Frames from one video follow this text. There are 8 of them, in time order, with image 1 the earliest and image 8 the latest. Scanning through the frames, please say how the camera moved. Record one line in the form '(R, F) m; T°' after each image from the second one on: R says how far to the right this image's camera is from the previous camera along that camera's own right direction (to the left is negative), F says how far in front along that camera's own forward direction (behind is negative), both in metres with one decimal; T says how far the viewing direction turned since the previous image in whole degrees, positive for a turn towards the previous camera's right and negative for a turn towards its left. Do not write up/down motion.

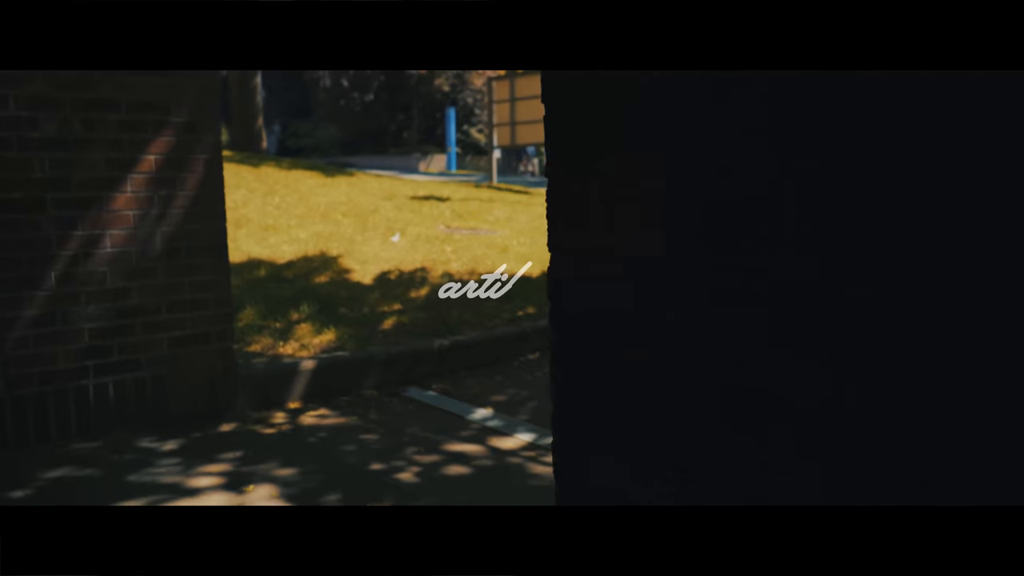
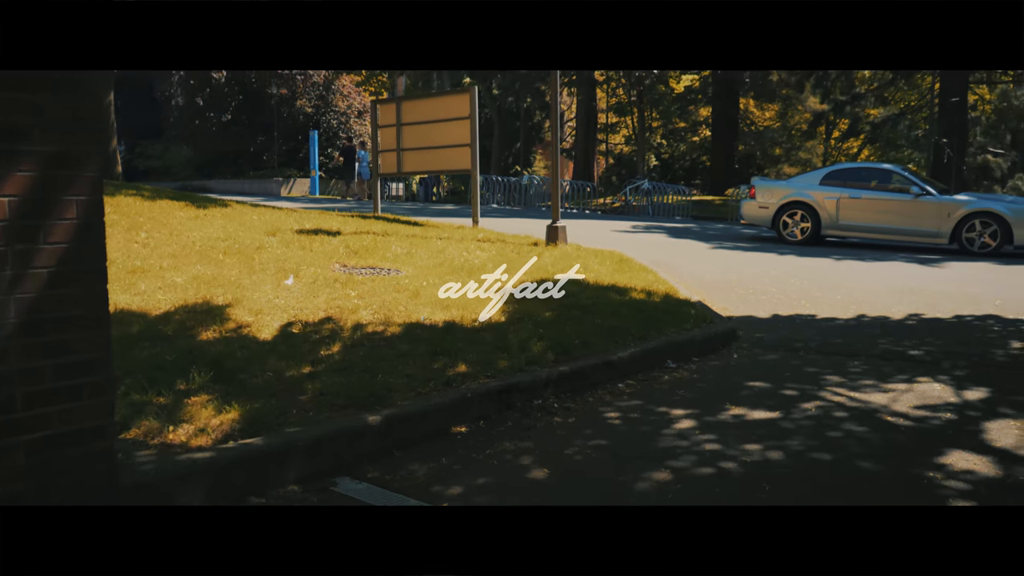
(-0.5, +1.0) m; +9°
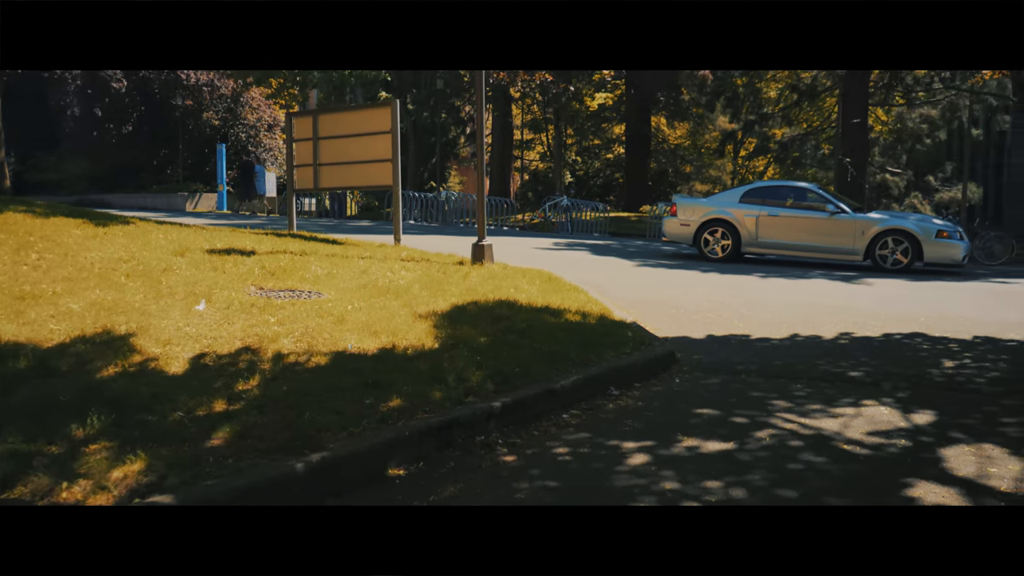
(-0.2, +0.5) m; +6°
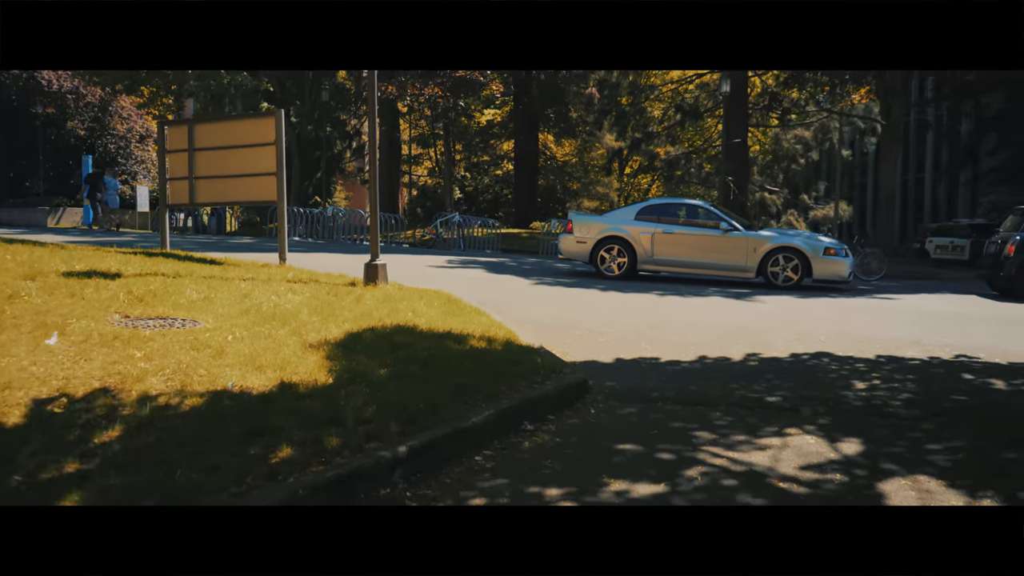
(-0.1, +0.7) m; +8°
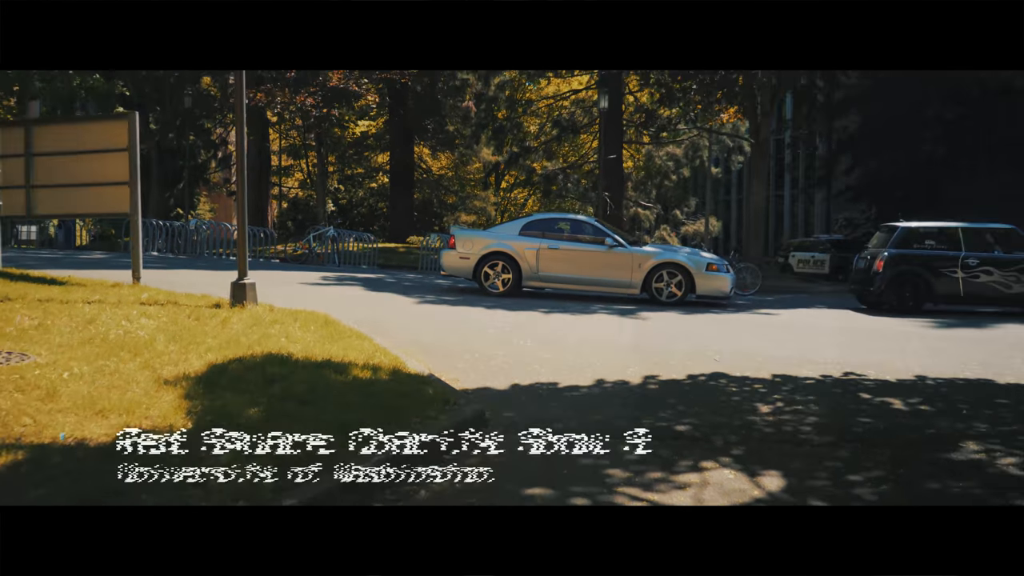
(-0.1, +0.7) m; +8°
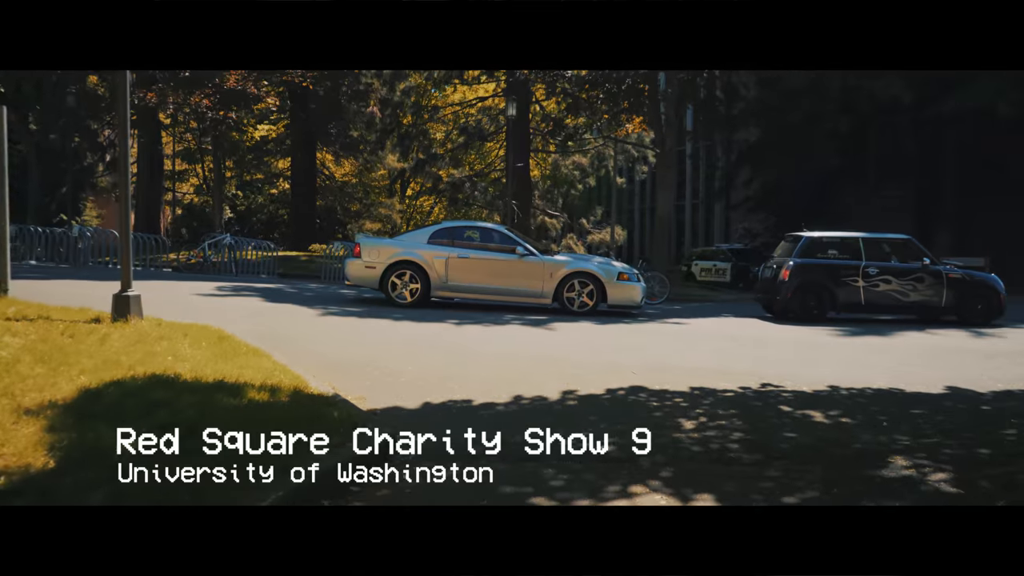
(-0.1, +0.5) m; +6°
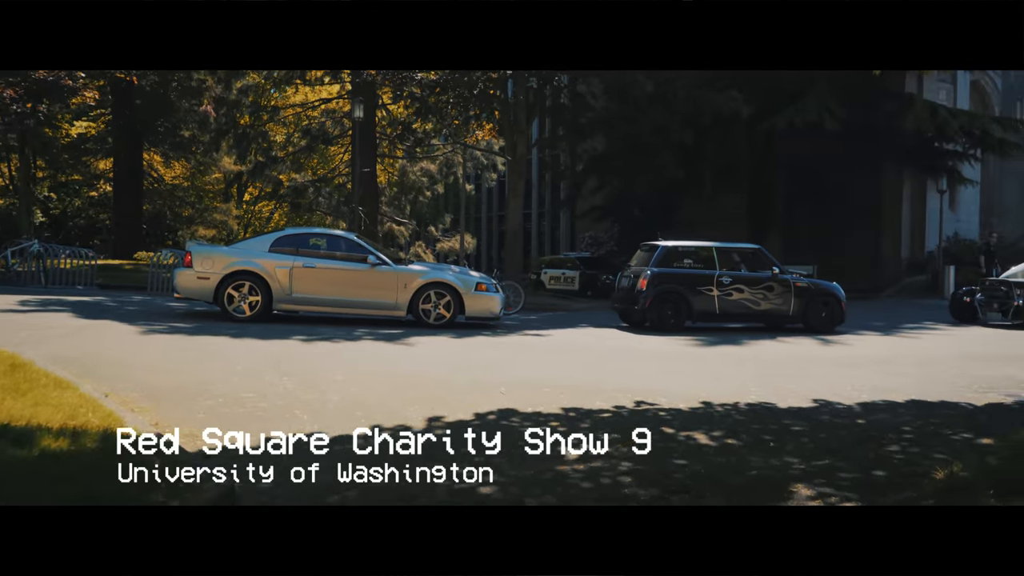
(-0.1, +1.0) m; +10°
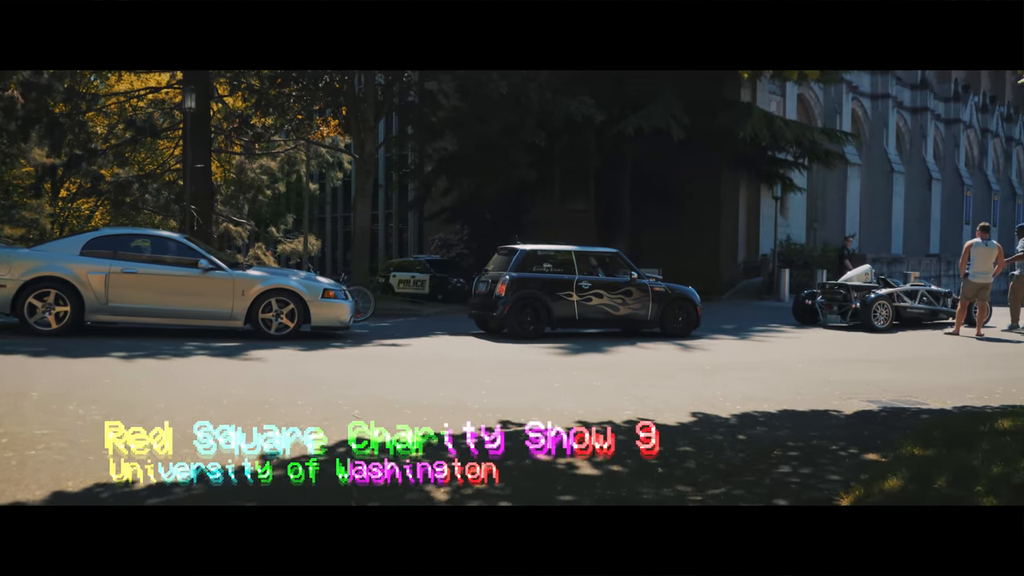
(-0.1, +1.0) m; +10°
